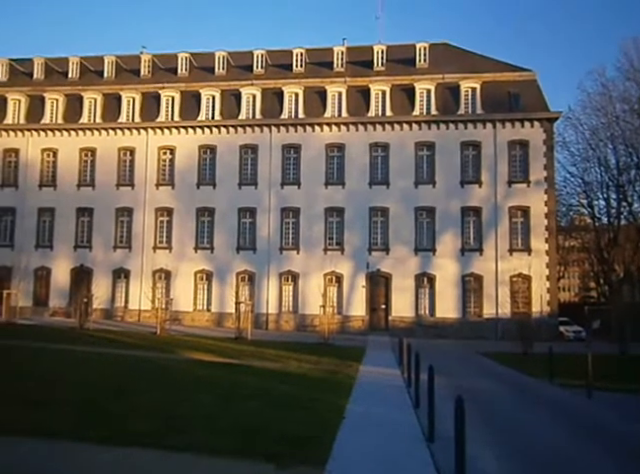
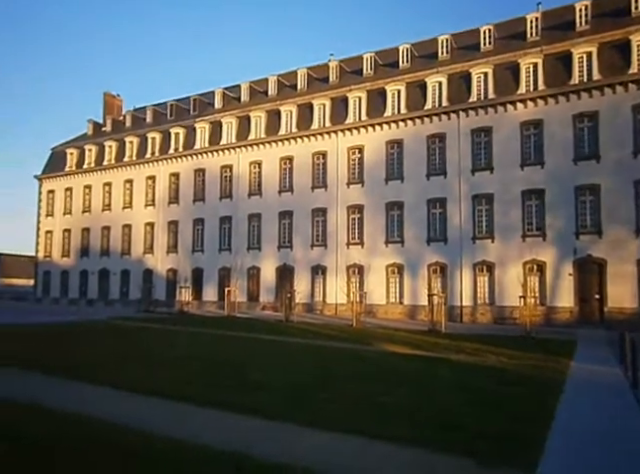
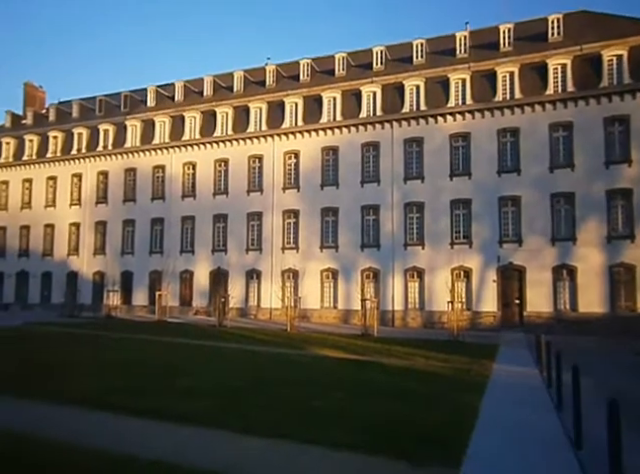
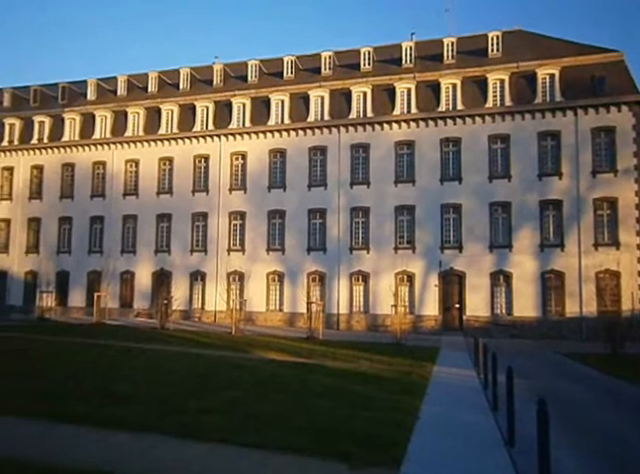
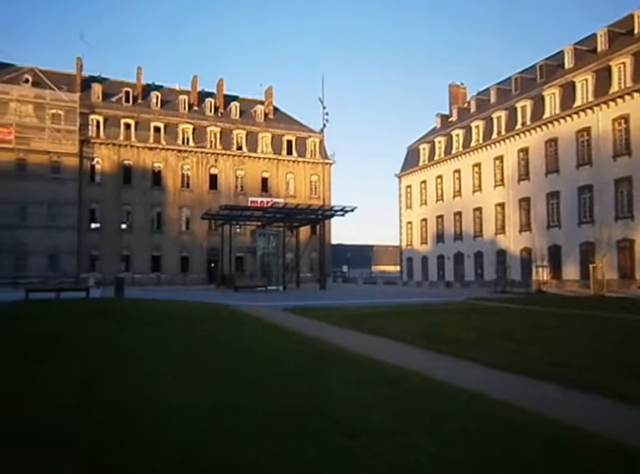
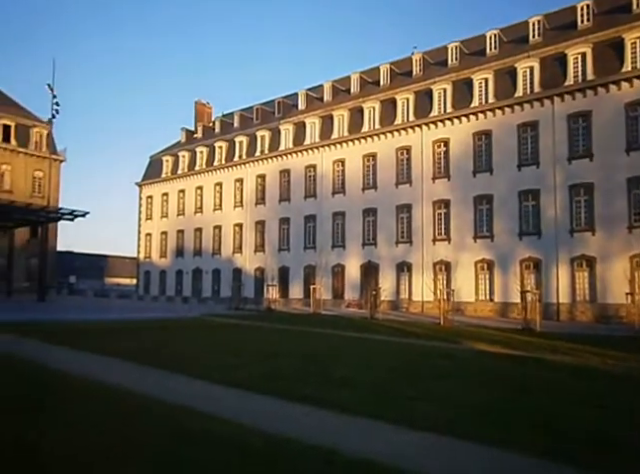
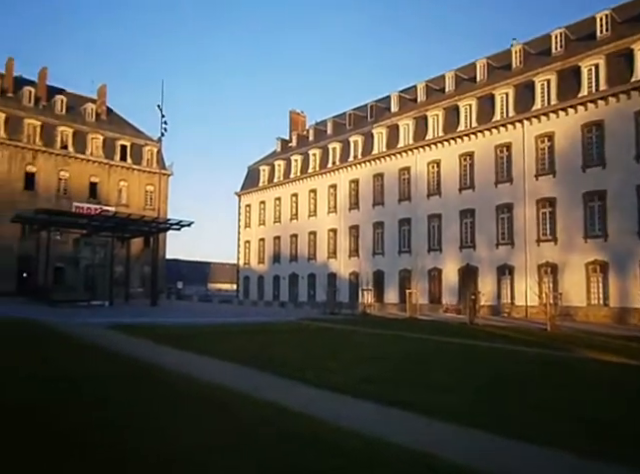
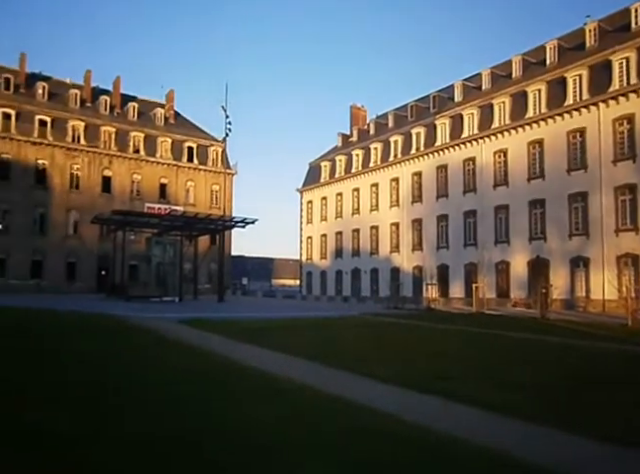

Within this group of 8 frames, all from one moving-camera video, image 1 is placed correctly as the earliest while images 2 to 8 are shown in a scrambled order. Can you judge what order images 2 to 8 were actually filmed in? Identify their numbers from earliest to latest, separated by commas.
4, 3, 2, 6, 7, 8, 5
